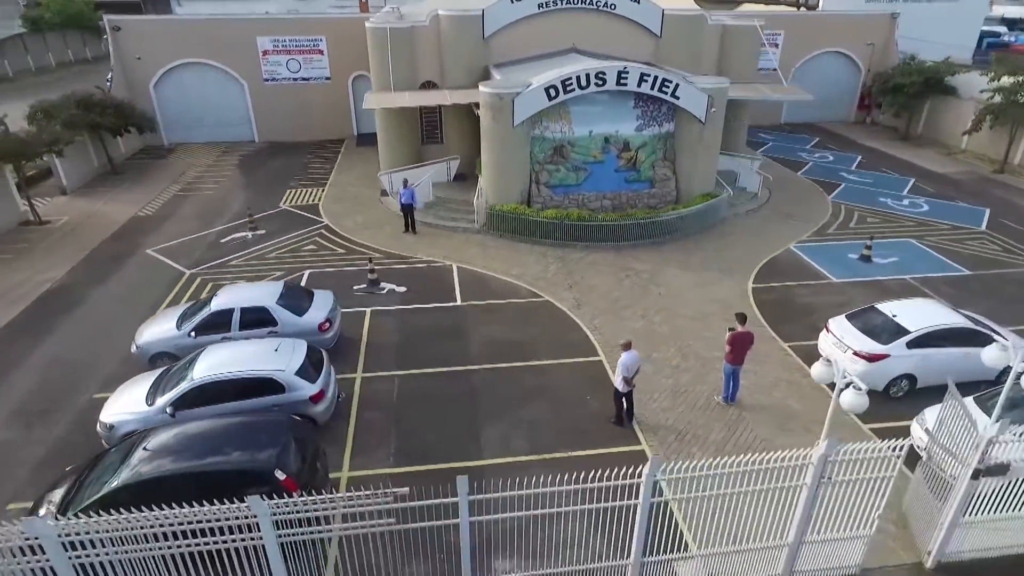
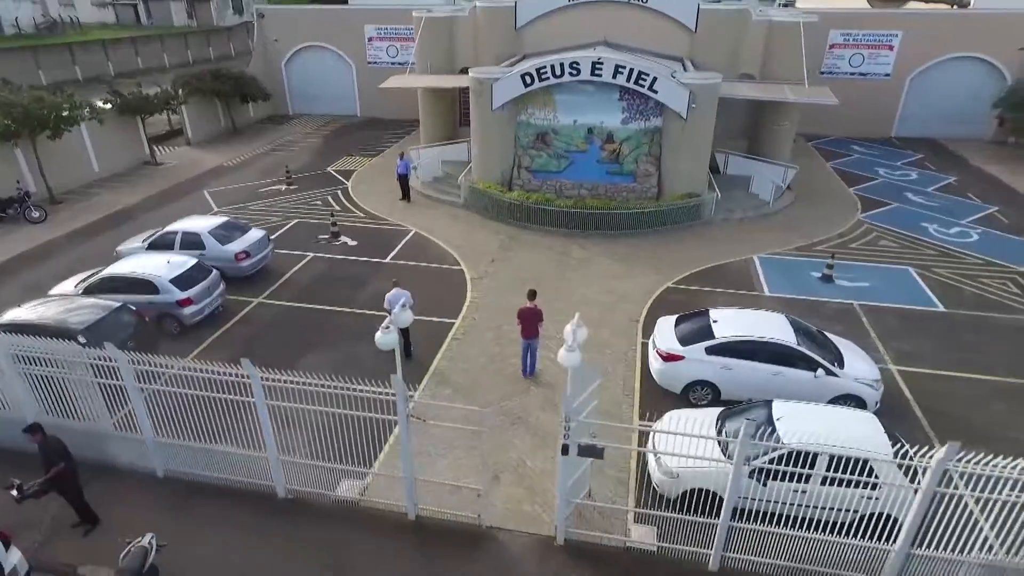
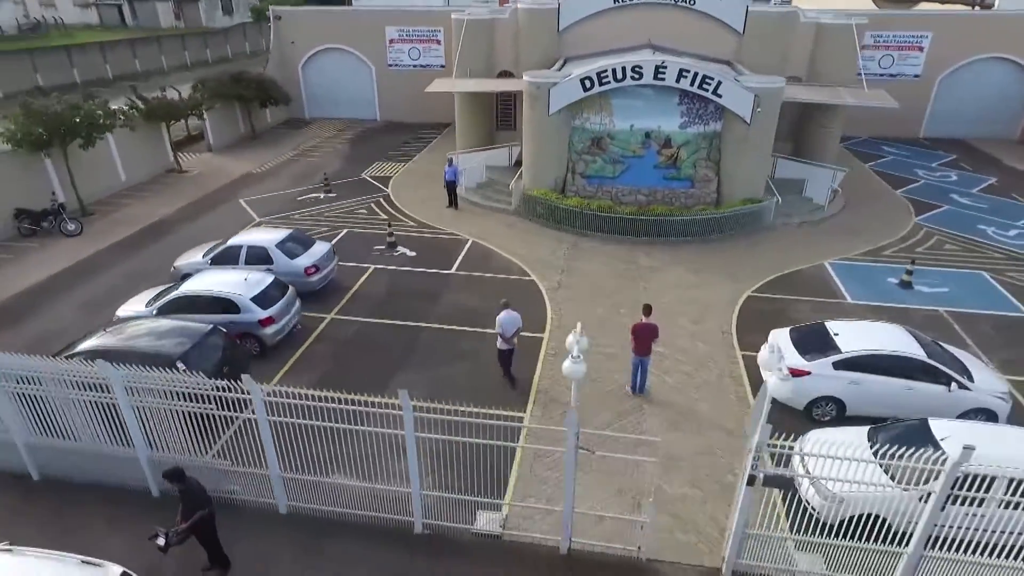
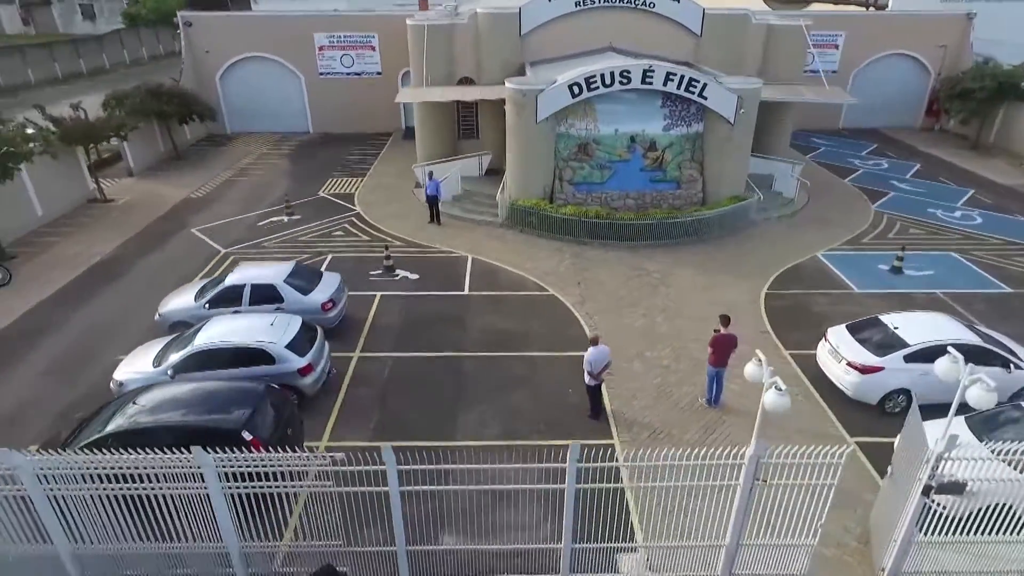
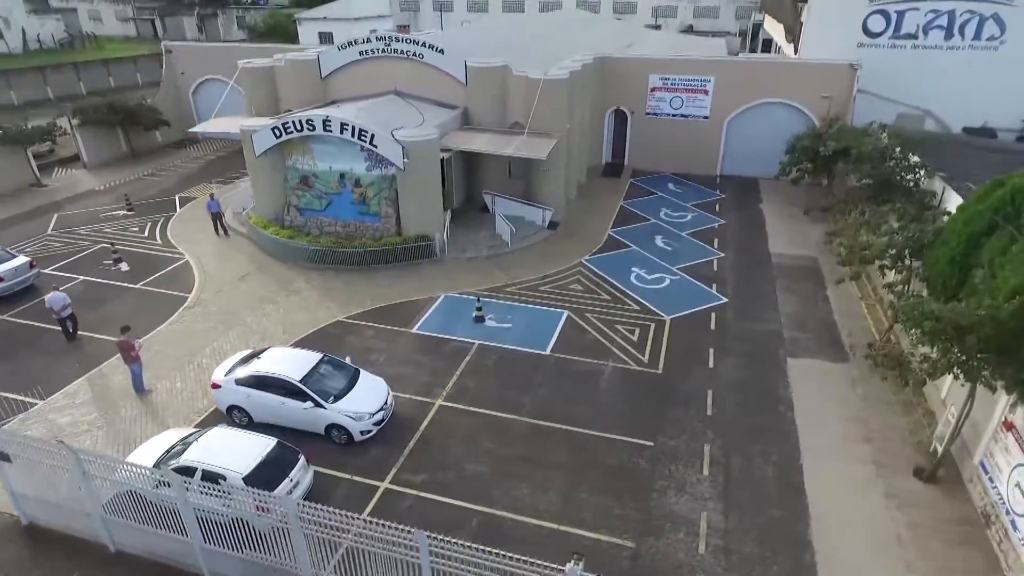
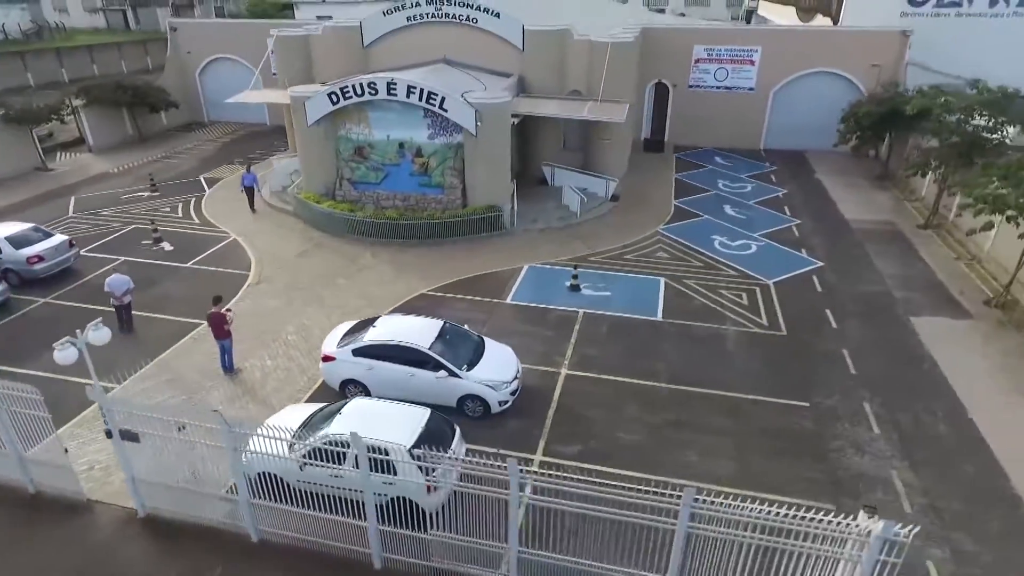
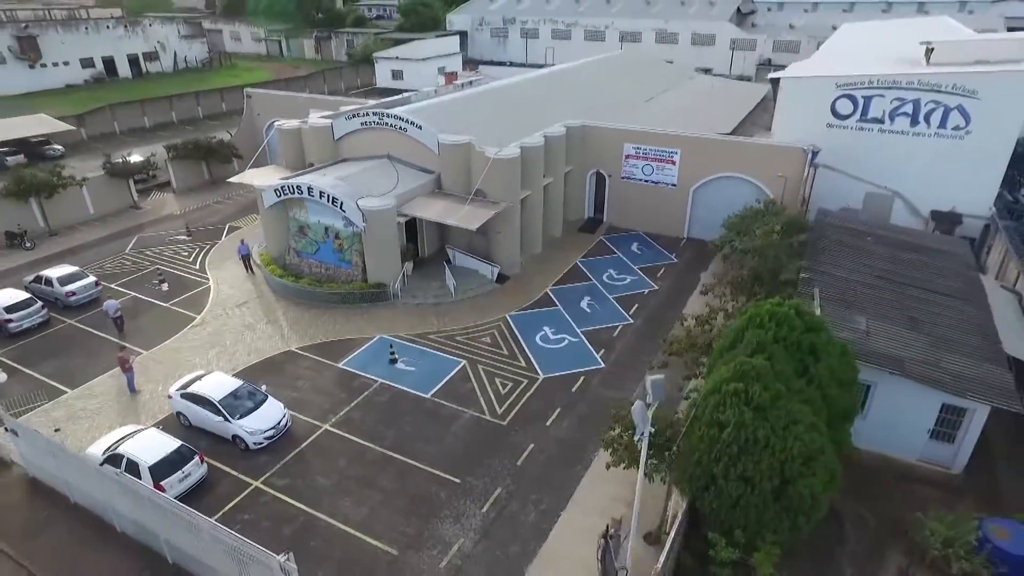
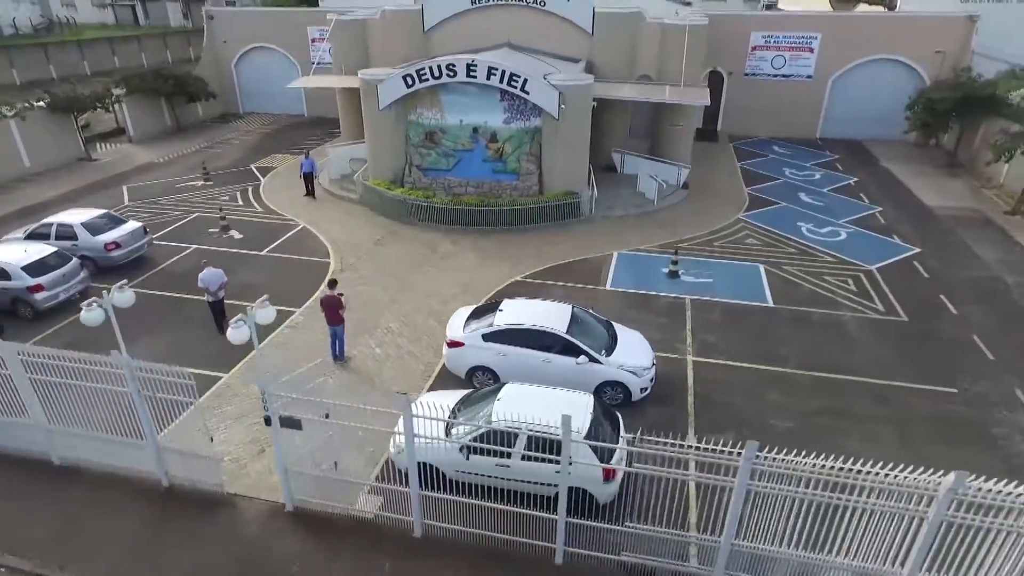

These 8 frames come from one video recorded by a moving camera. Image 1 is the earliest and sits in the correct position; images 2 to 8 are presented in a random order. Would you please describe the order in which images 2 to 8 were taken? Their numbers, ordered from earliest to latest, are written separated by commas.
4, 3, 2, 8, 6, 5, 7
